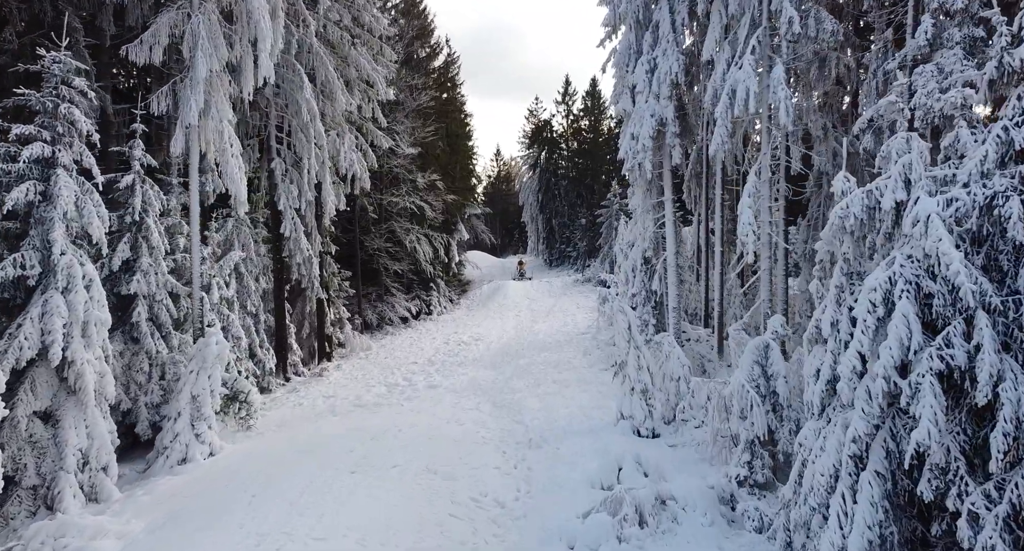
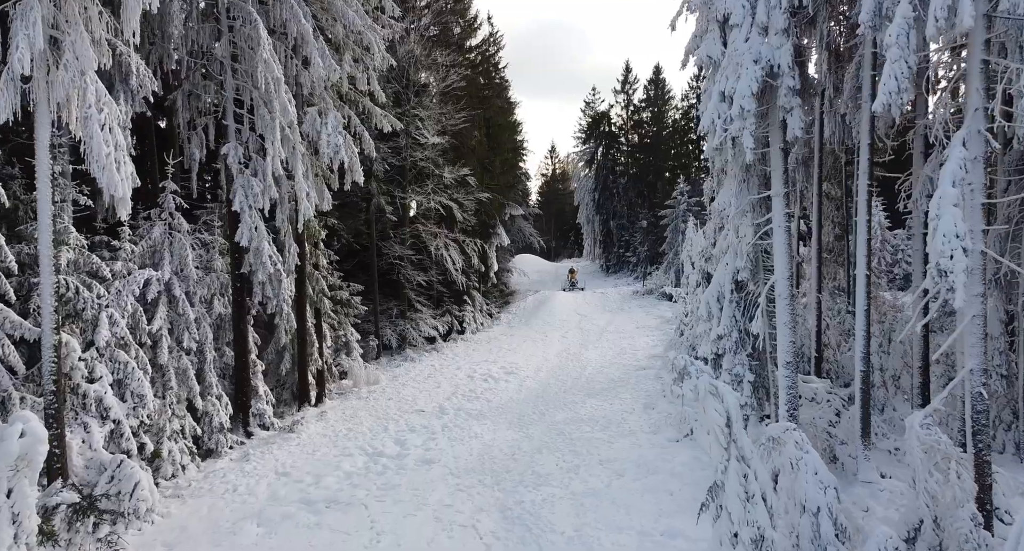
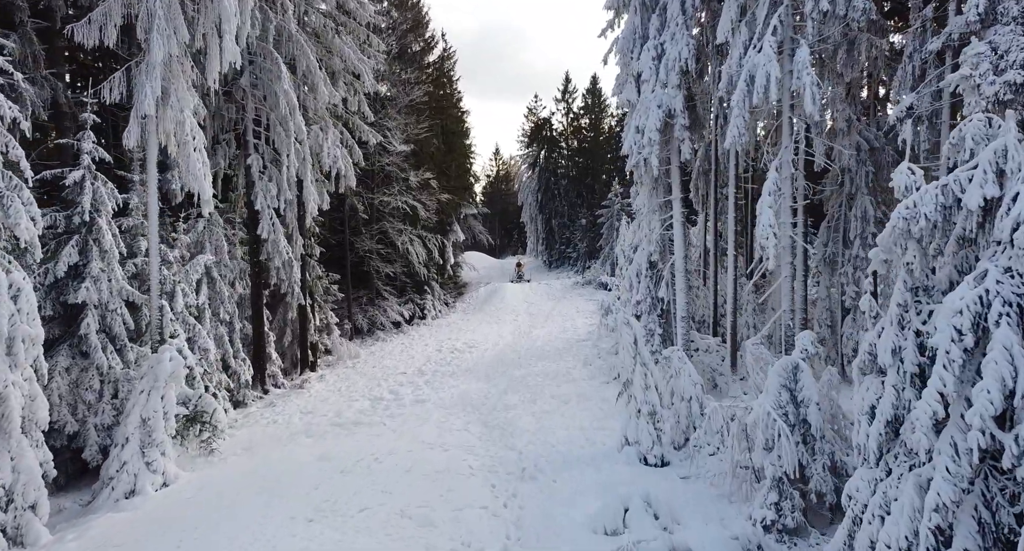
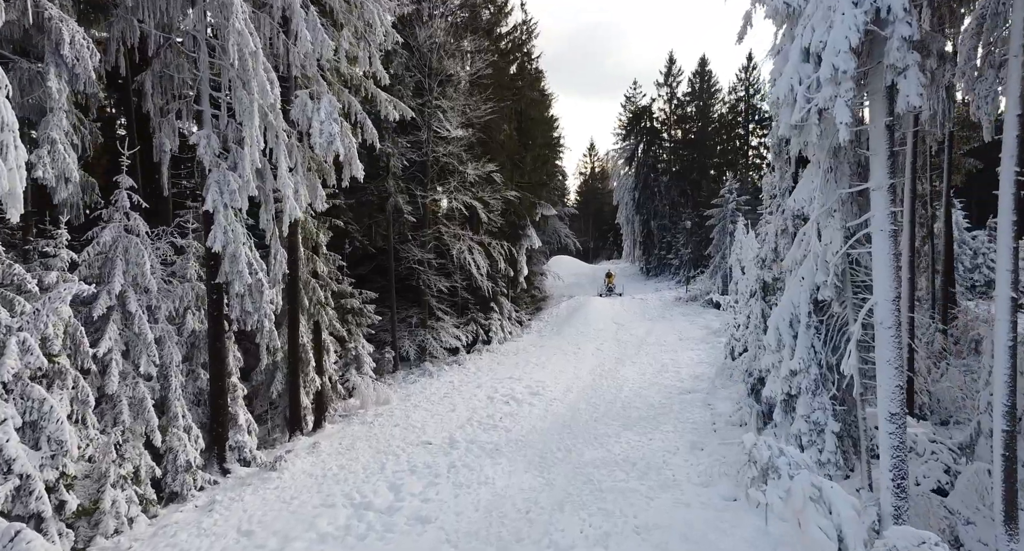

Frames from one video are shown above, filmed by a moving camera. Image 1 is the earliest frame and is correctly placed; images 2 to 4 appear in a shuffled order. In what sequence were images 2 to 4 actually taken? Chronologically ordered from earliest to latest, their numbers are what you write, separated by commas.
3, 2, 4
